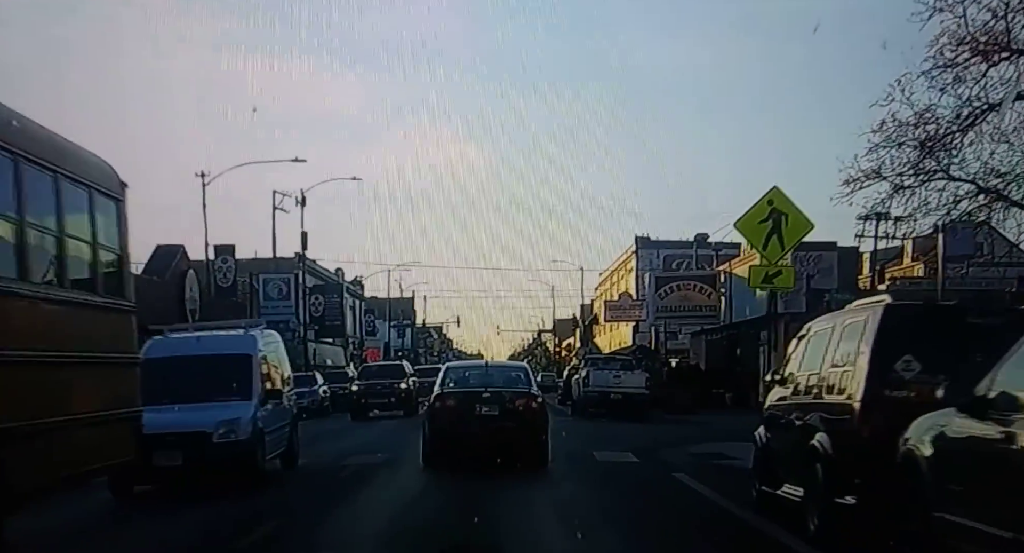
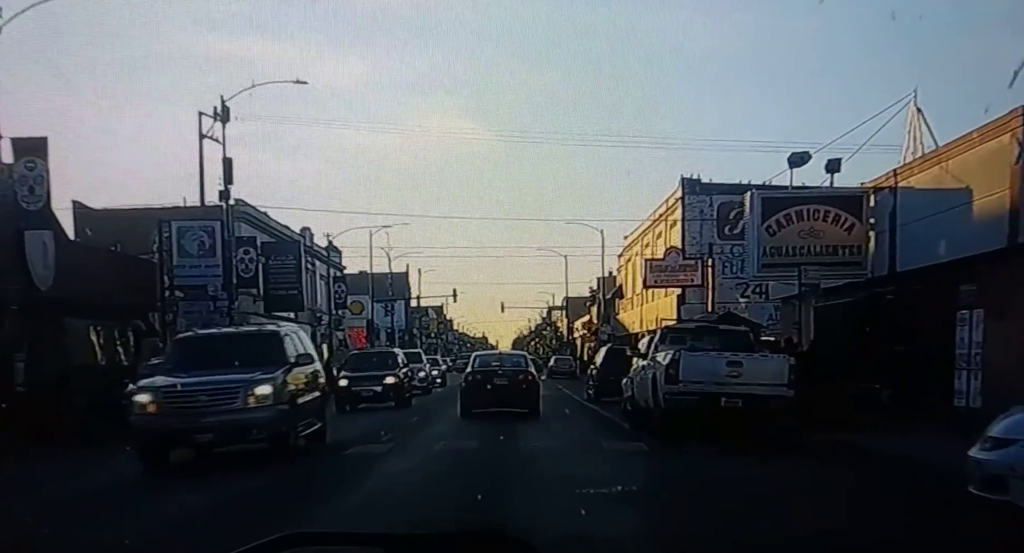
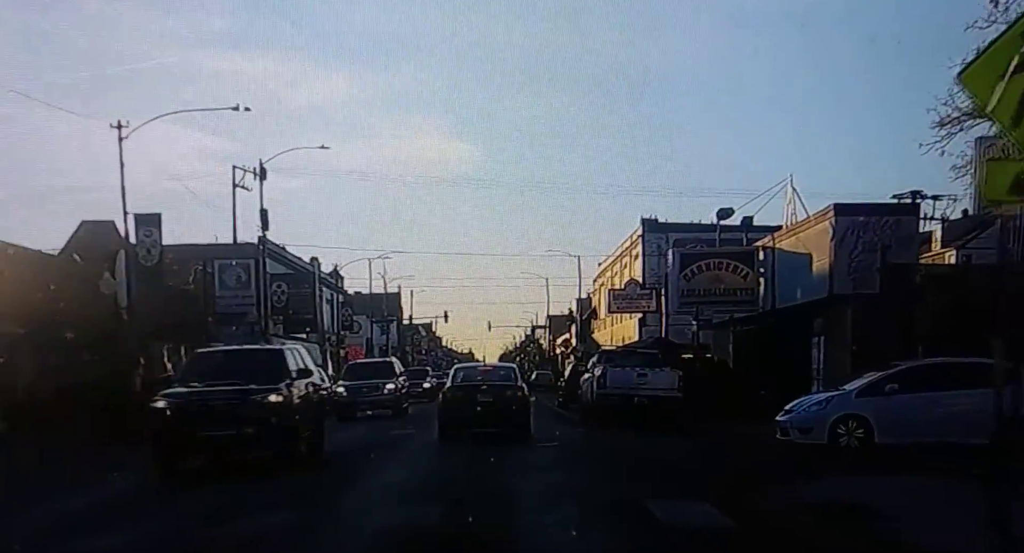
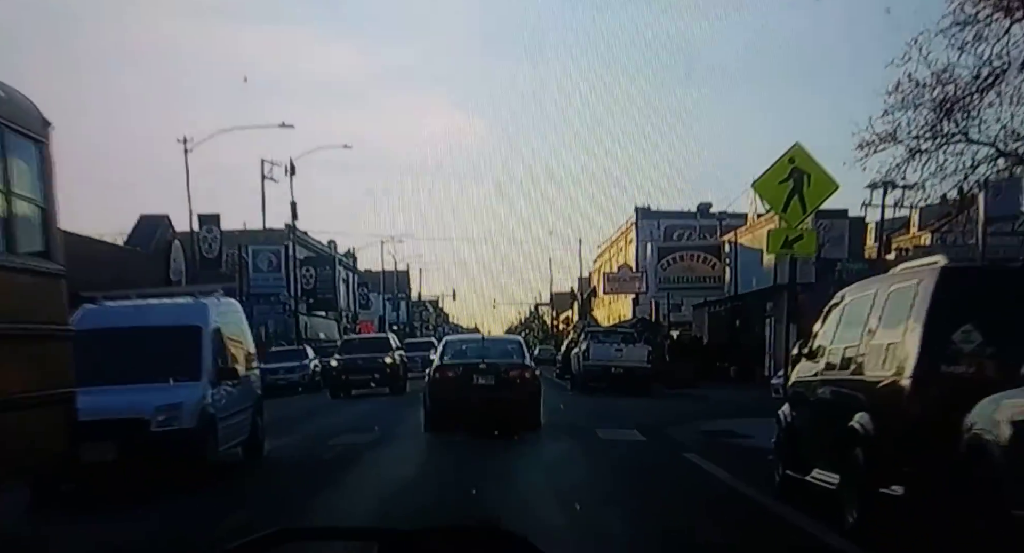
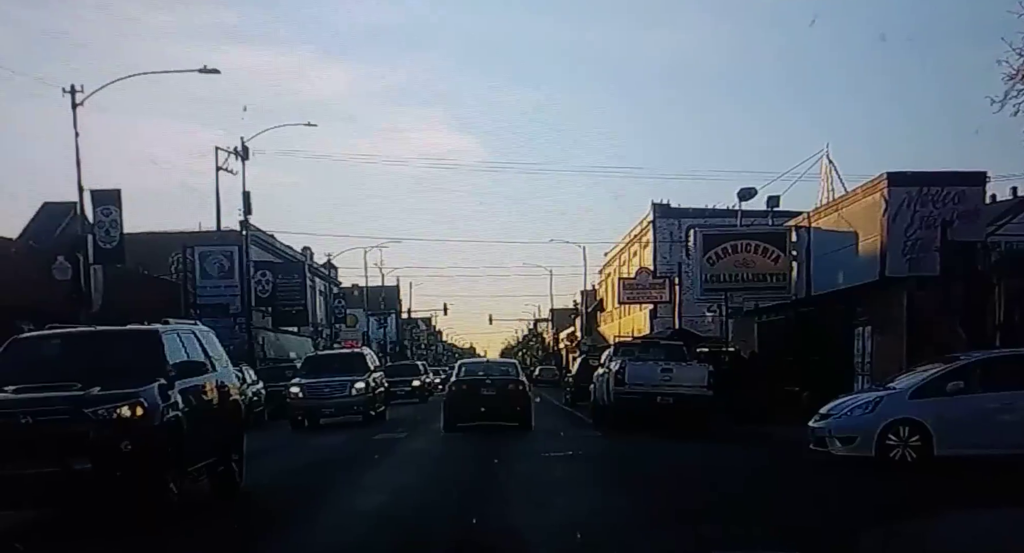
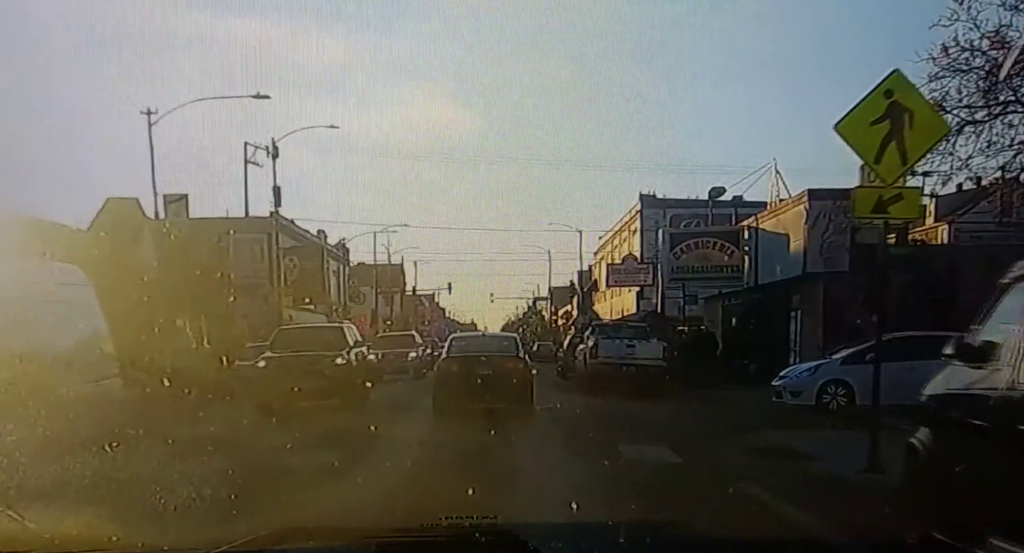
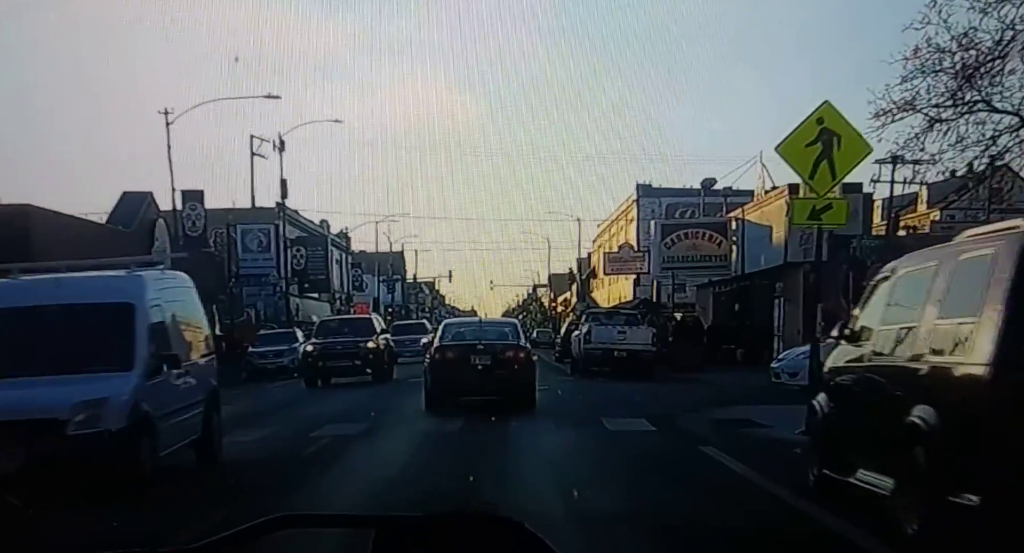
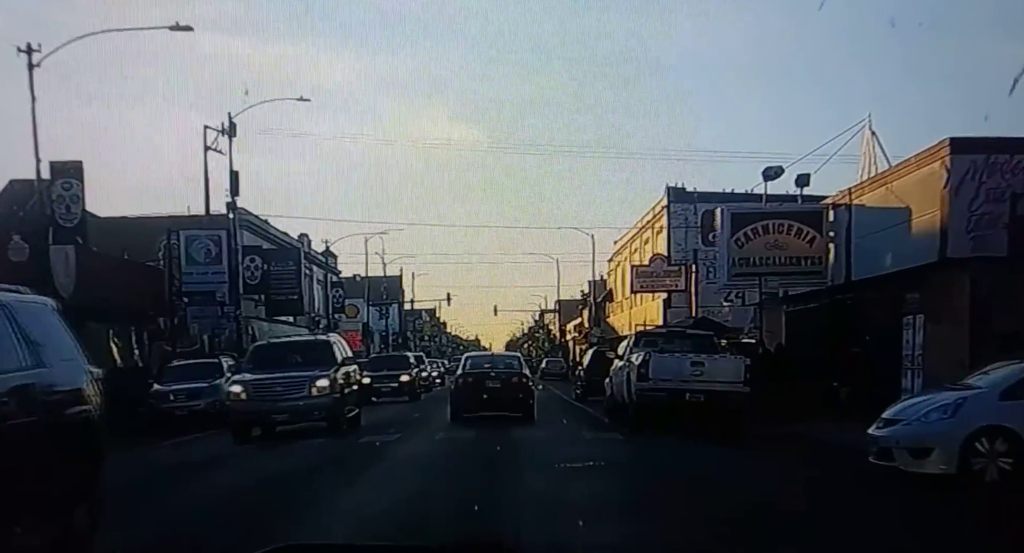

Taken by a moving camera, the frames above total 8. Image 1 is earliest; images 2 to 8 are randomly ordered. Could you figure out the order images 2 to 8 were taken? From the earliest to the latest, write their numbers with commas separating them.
4, 7, 6, 3, 5, 8, 2
